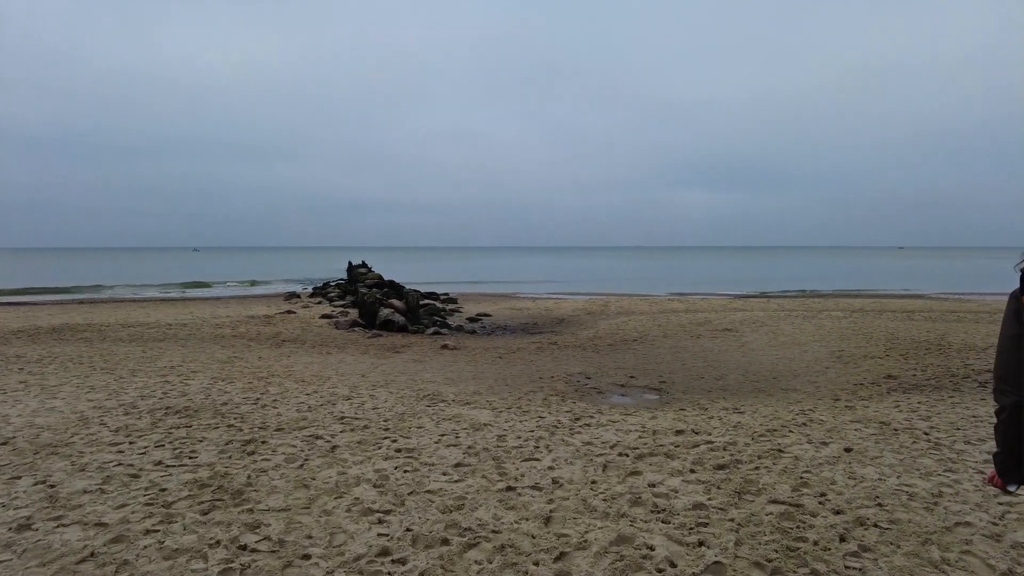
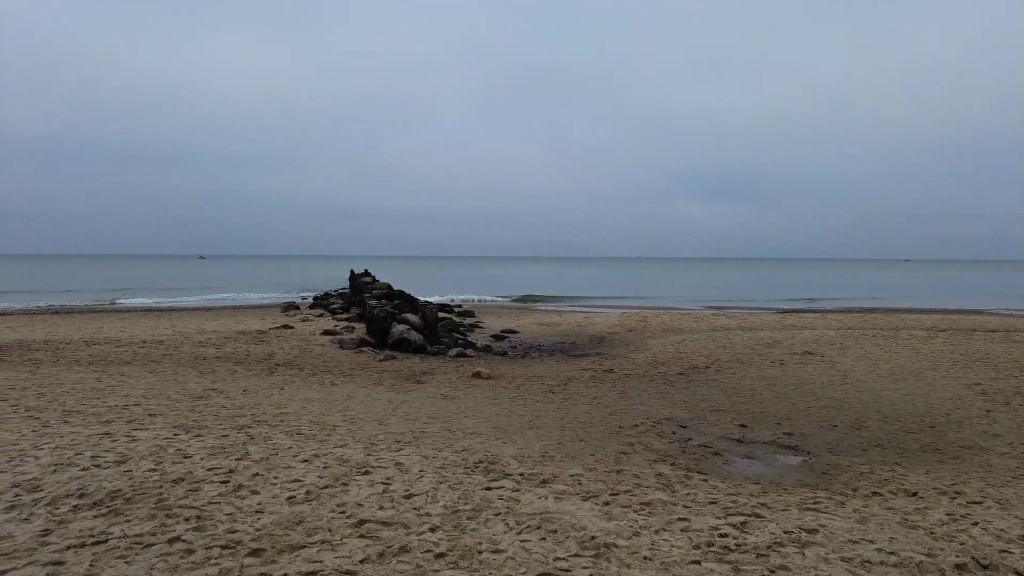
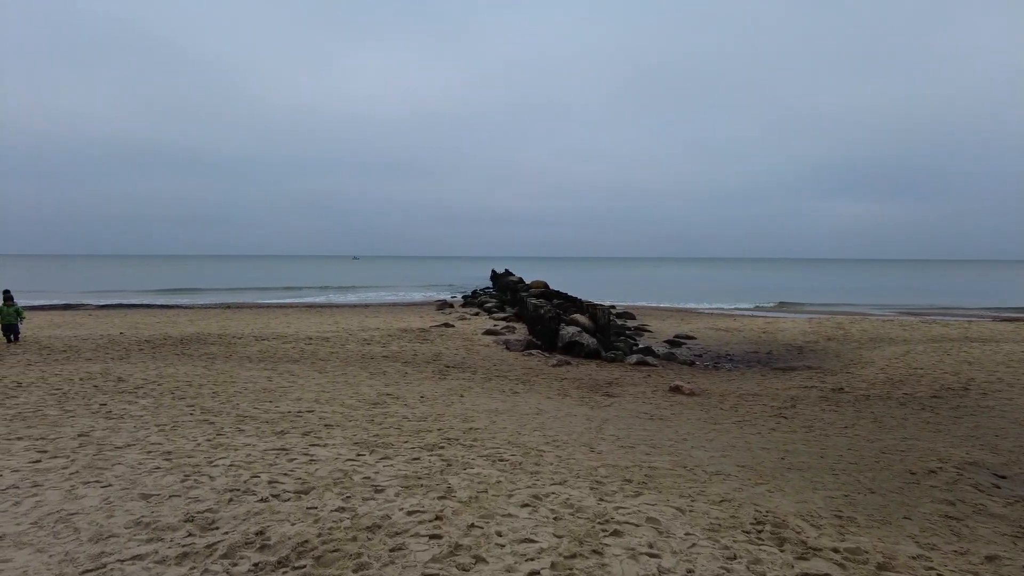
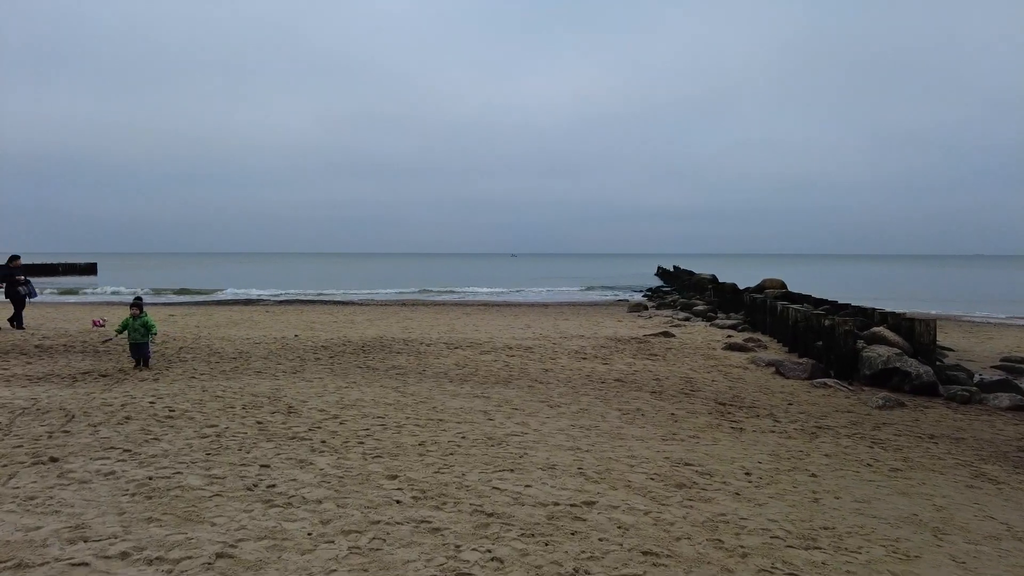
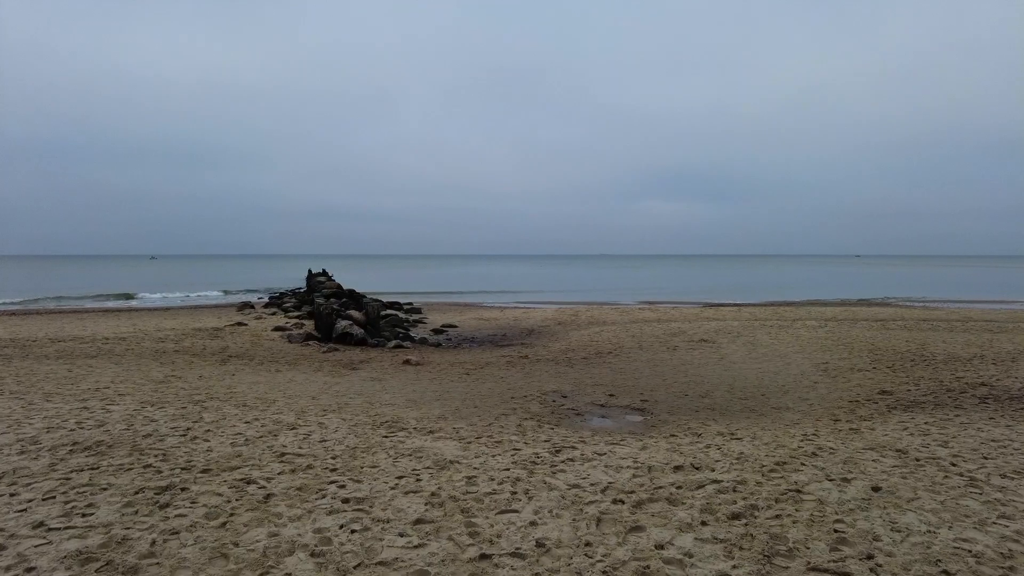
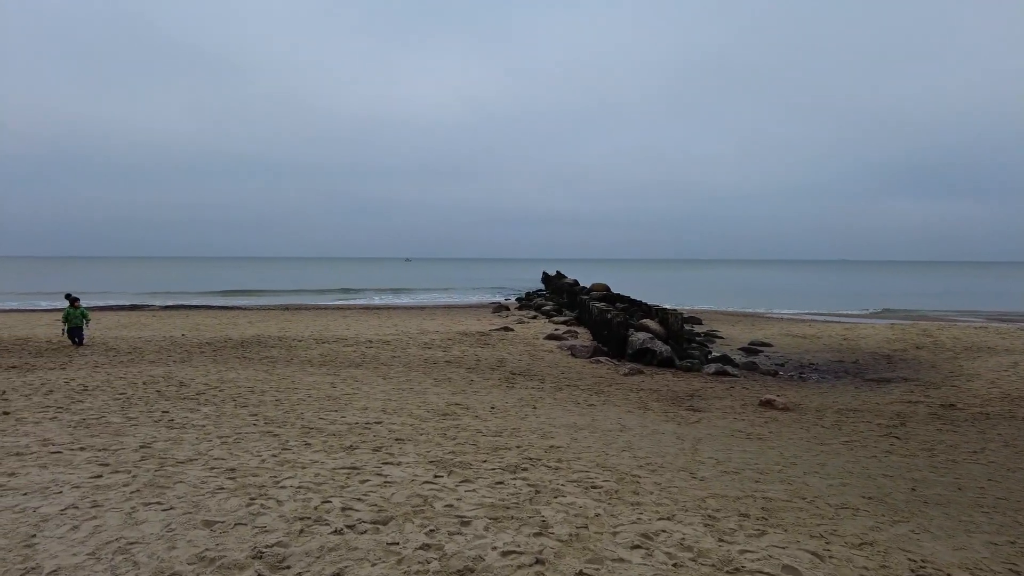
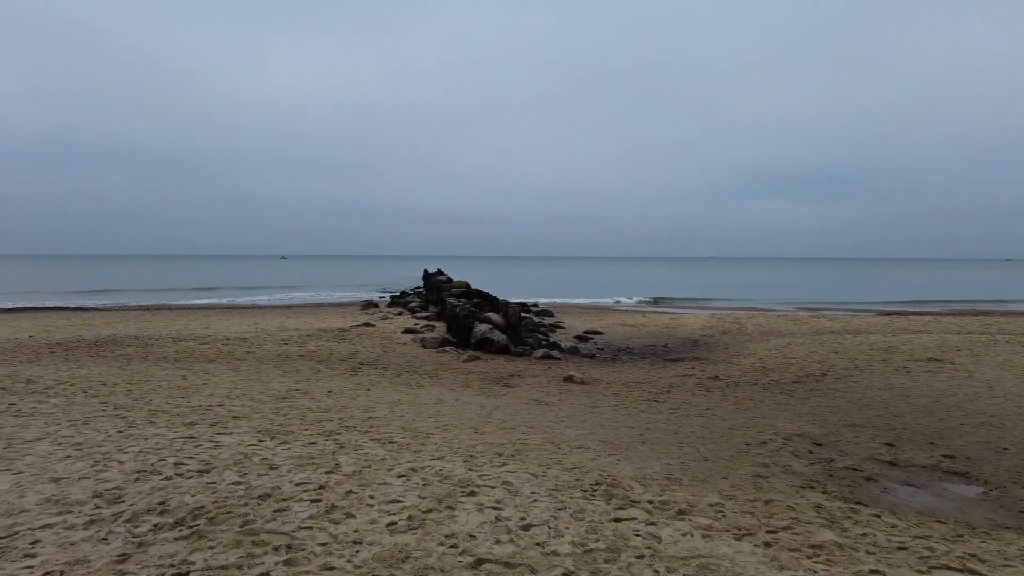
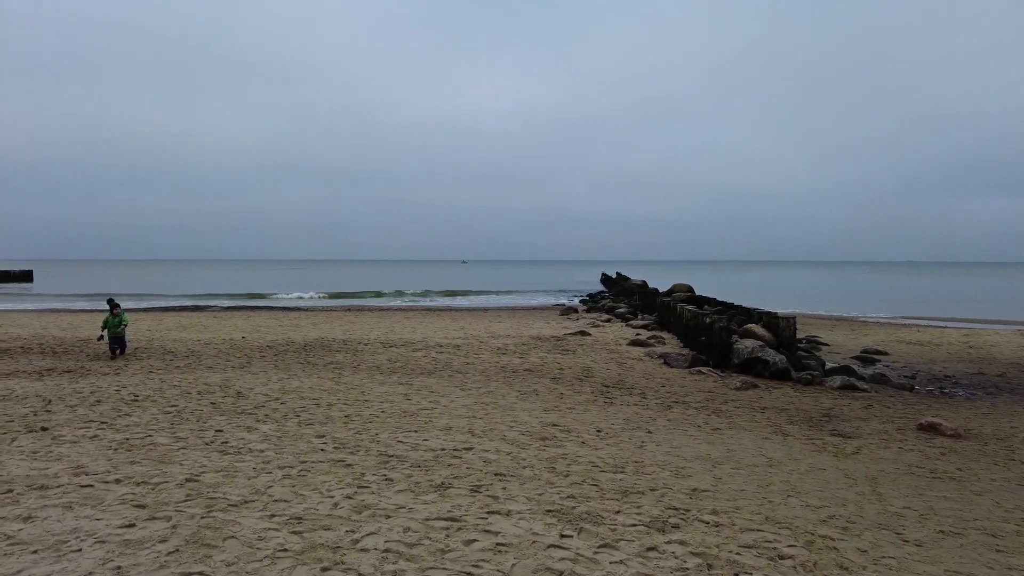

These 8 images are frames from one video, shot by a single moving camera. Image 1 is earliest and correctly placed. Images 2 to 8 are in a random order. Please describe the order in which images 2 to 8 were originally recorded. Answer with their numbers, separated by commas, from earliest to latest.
5, 2, 7, 3, 6, 8, 4
